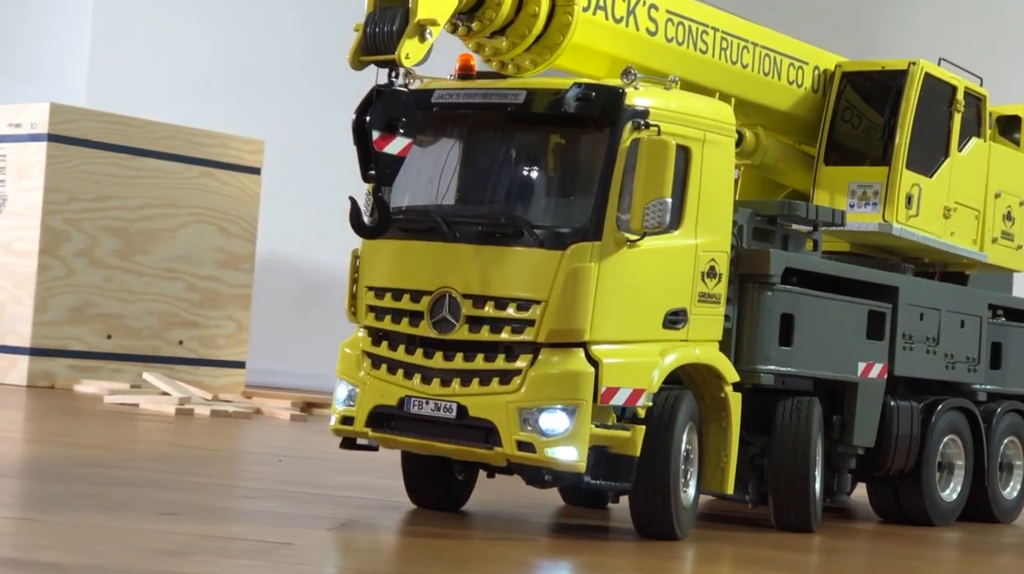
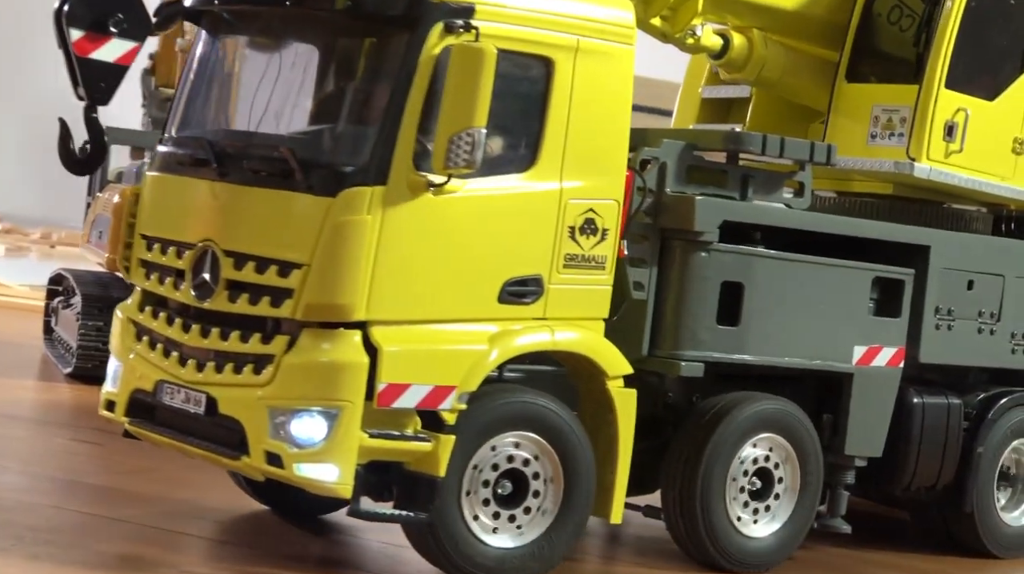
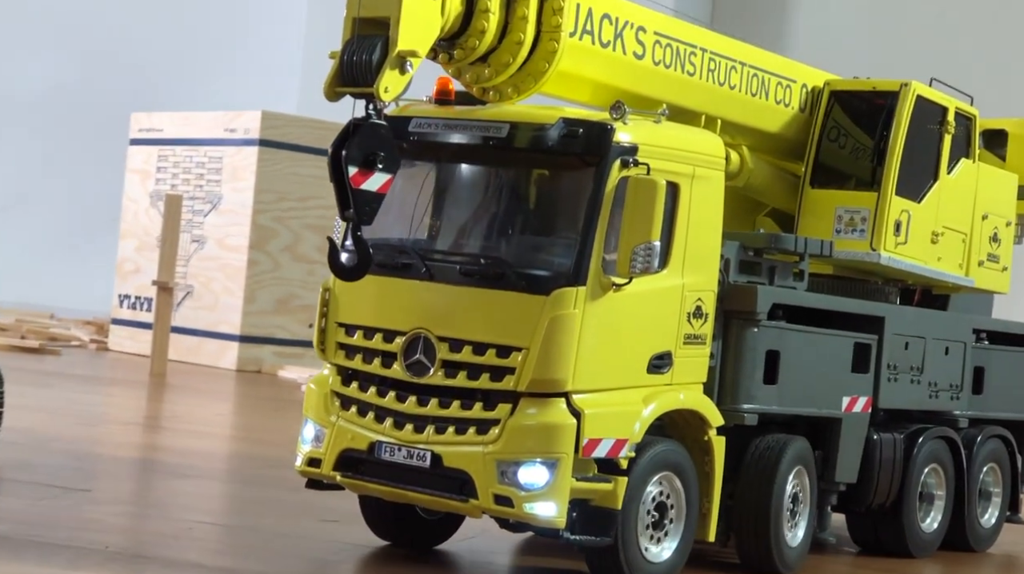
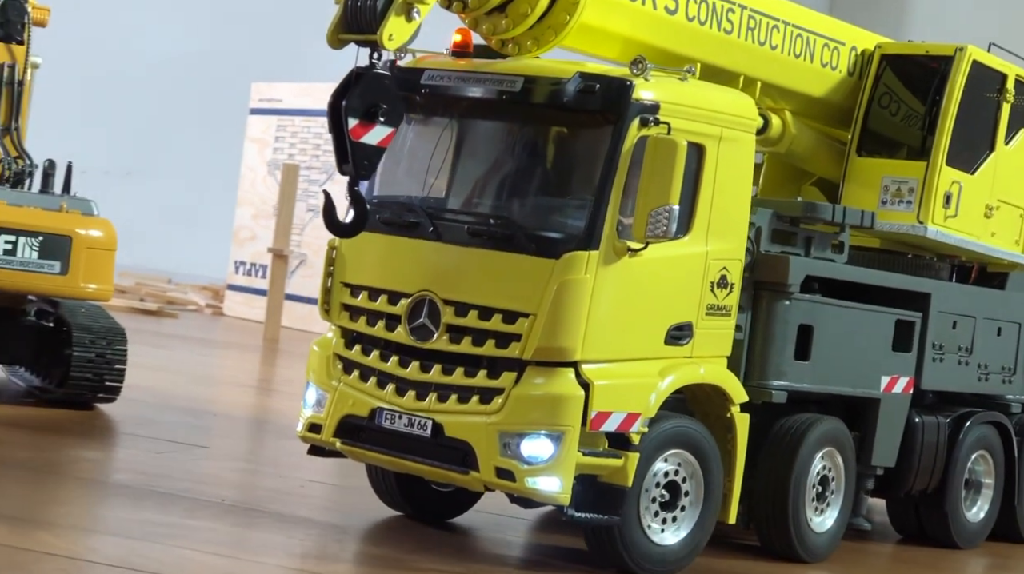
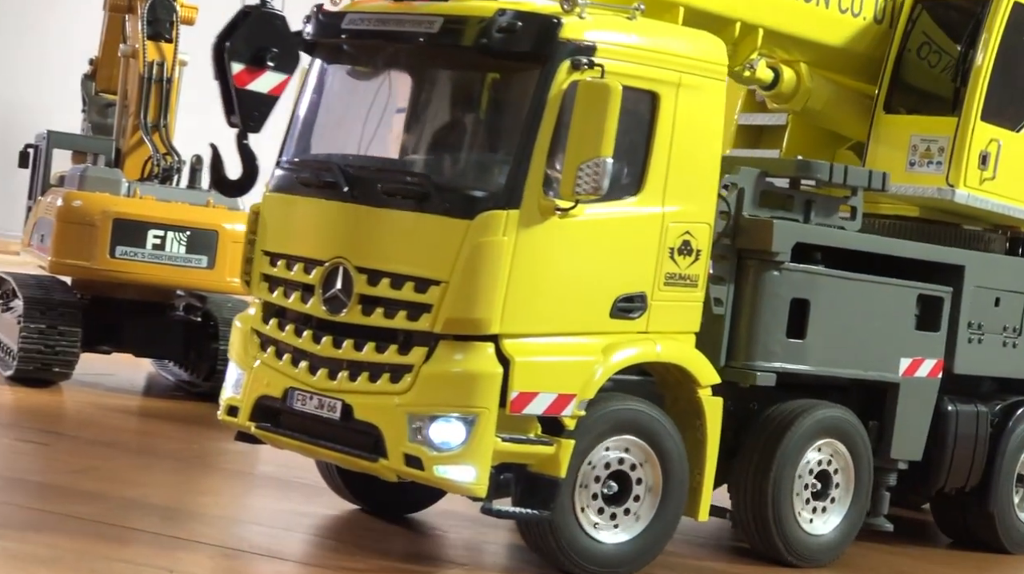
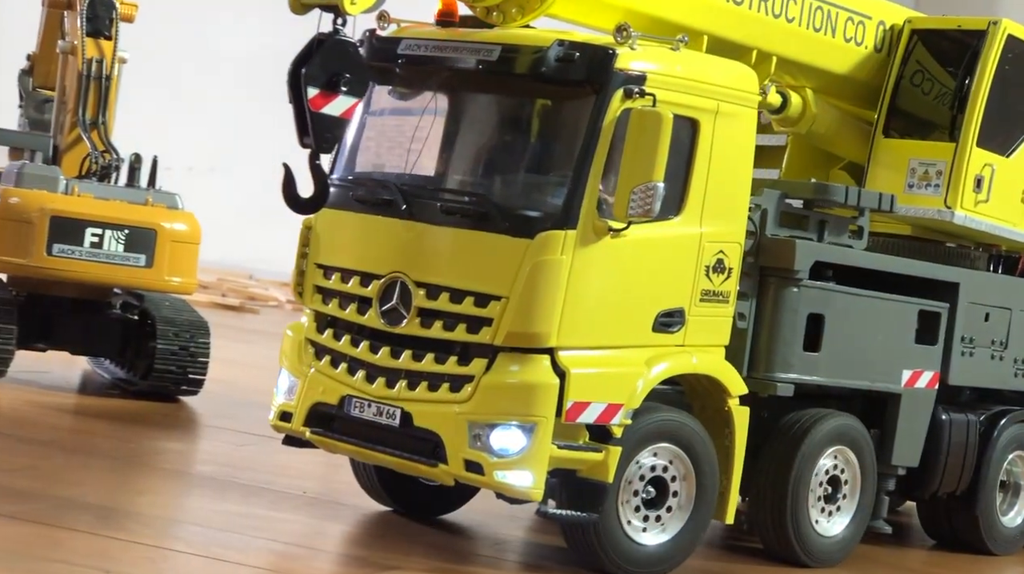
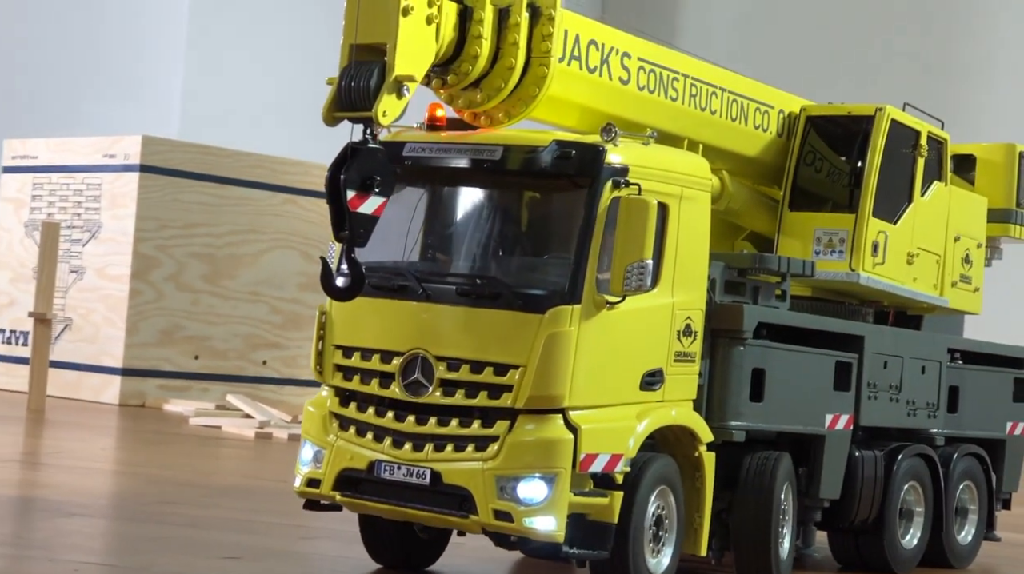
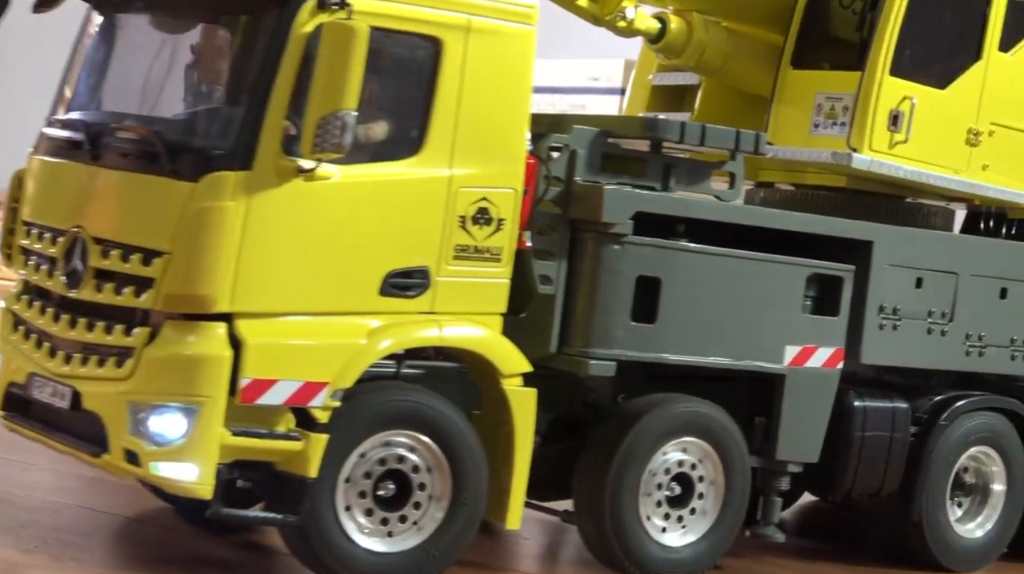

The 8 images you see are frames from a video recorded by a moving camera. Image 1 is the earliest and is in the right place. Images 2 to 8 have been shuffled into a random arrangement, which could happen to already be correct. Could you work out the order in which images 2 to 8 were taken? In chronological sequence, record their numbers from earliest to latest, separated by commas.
7, 3, 4, 6, 5, 2, 8
